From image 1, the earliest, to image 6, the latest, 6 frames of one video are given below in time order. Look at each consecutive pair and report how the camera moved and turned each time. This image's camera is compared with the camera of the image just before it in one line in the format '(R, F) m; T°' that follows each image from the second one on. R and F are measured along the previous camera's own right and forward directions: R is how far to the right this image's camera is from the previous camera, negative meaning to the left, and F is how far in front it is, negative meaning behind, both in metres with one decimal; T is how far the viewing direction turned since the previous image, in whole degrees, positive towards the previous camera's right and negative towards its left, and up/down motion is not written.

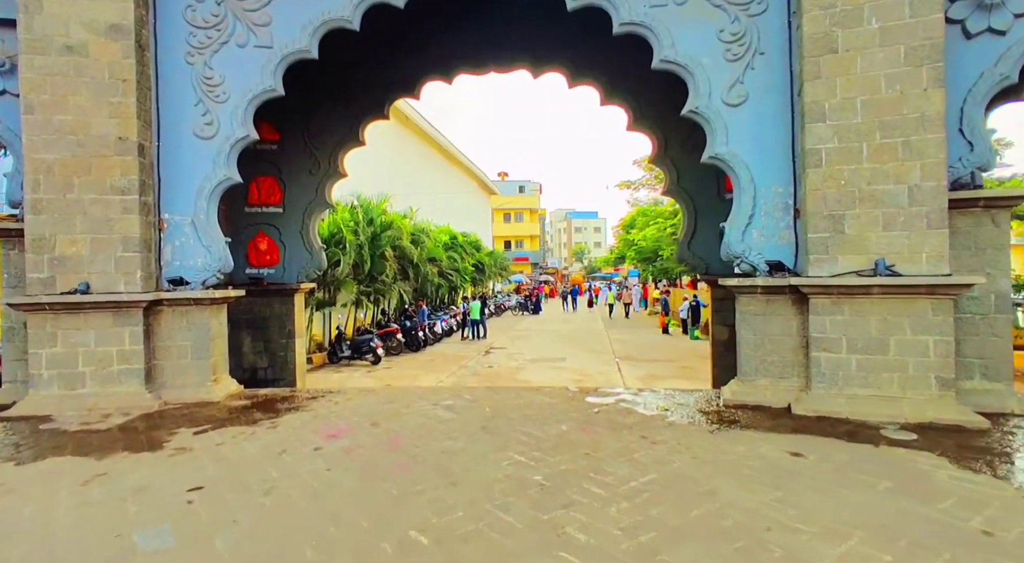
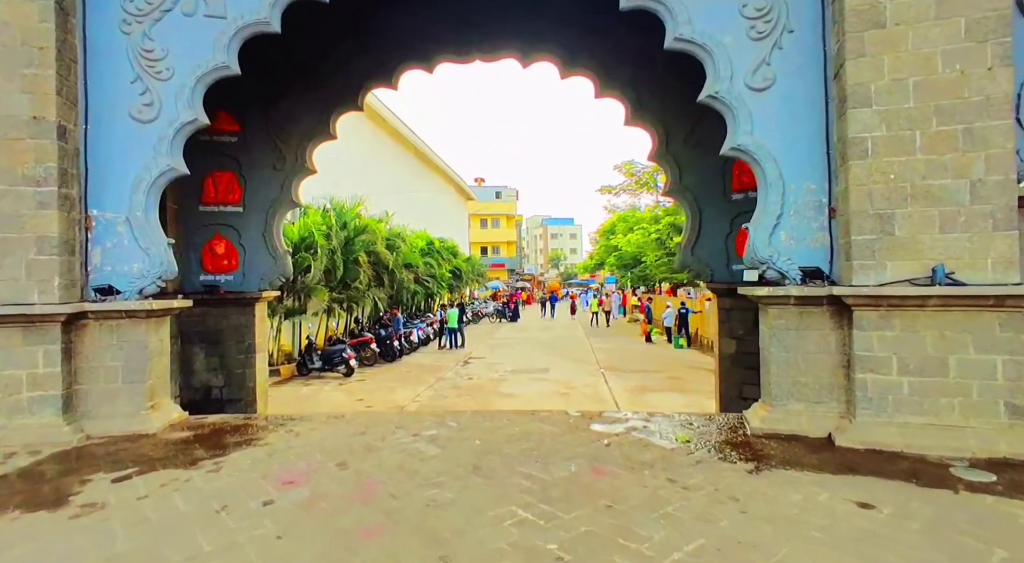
(-0.1, +0.7) m; +2°
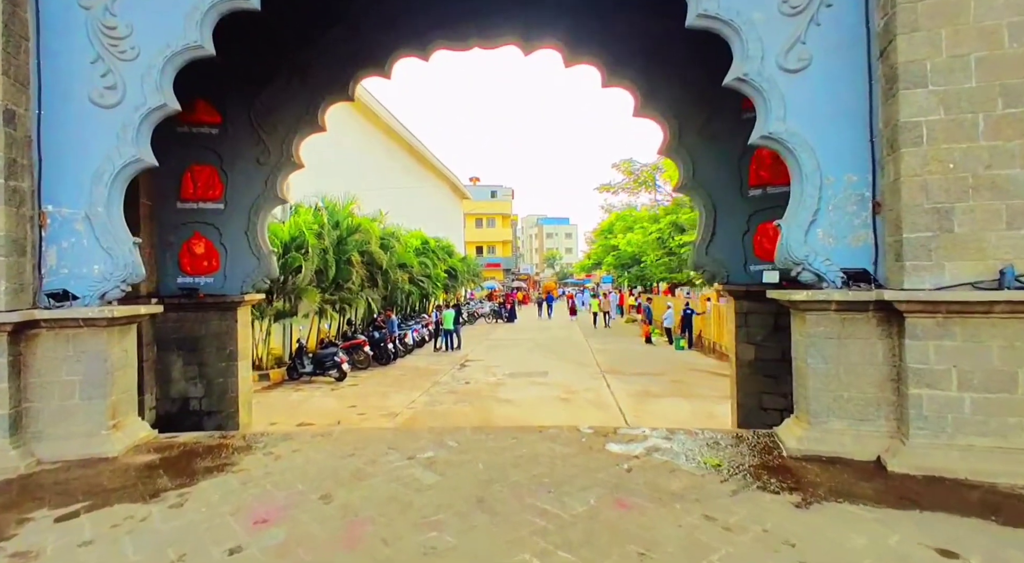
(-0.1, +0.5) m; 0°
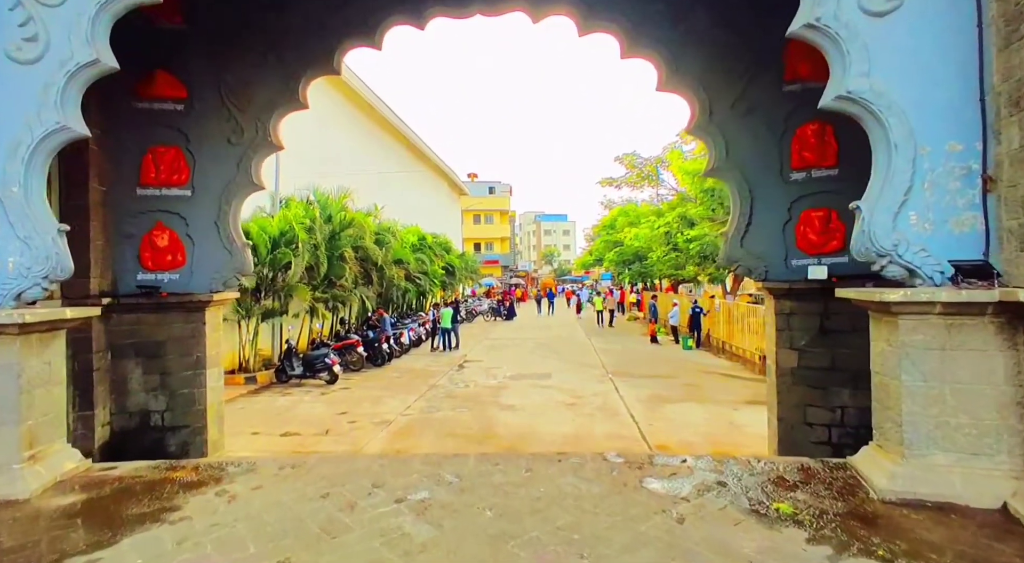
(-0.1, +0.8) m; 0°
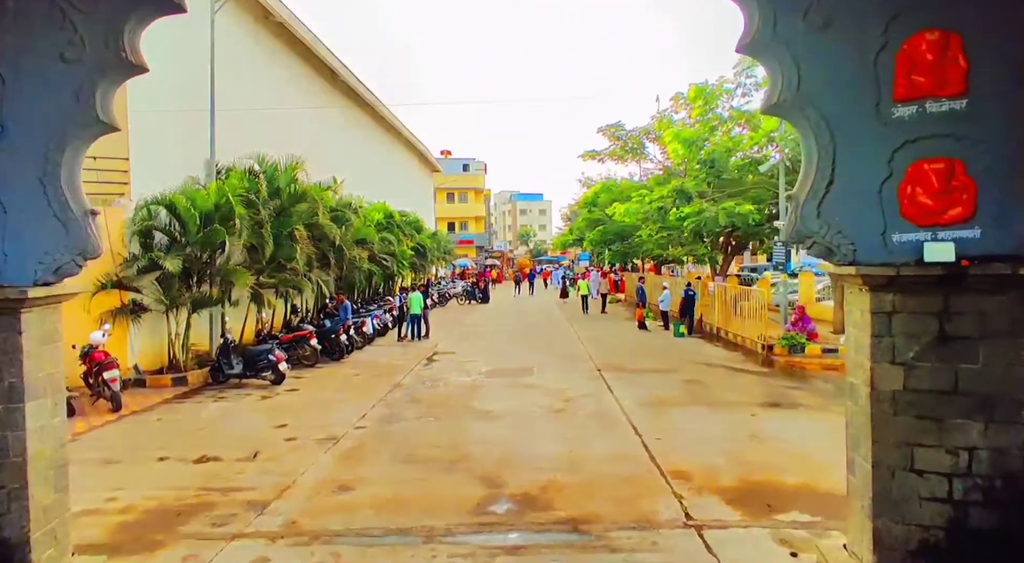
(0.0, +1.8) m; +2°
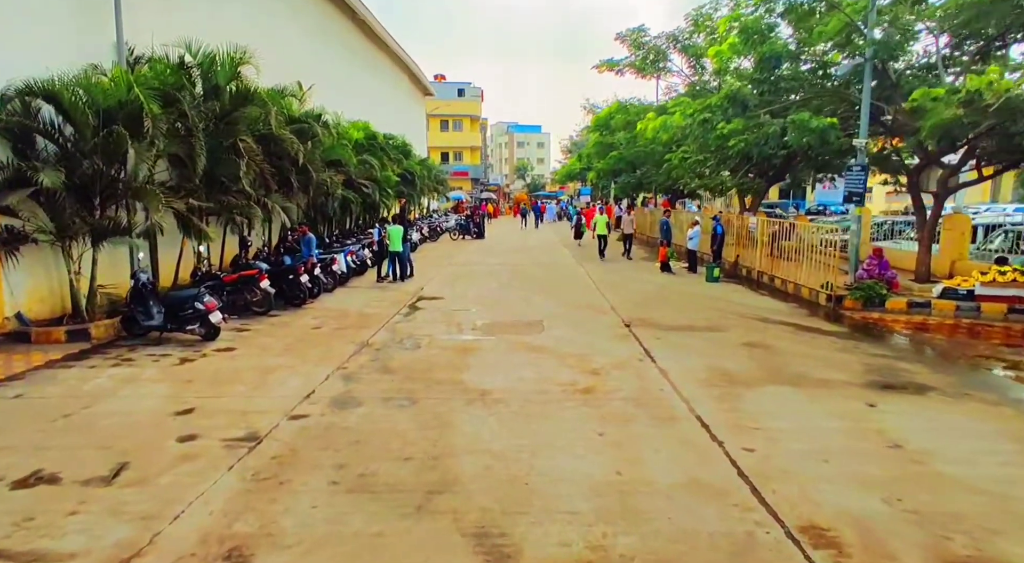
(-0.2, +2.8) m; +1°
